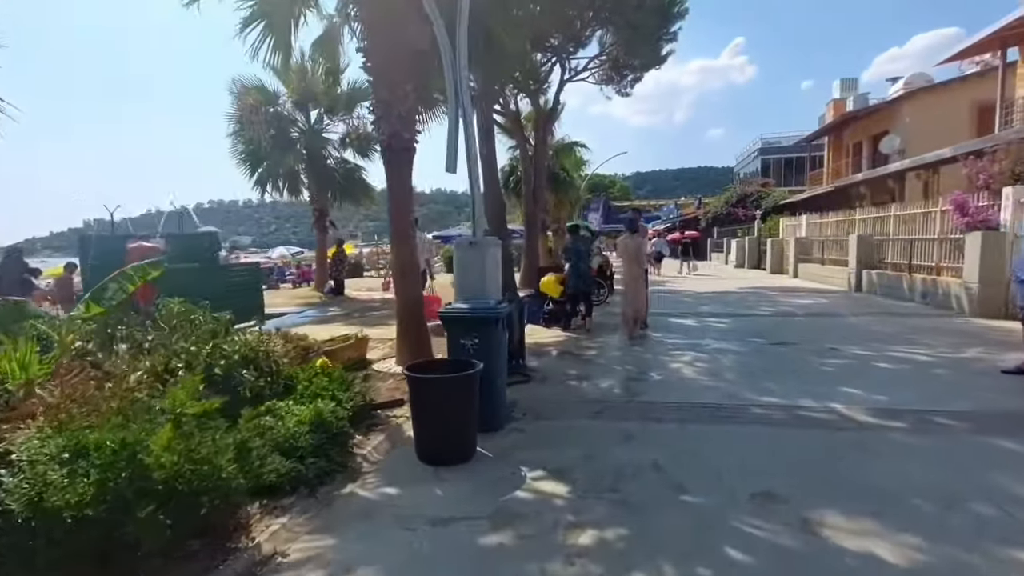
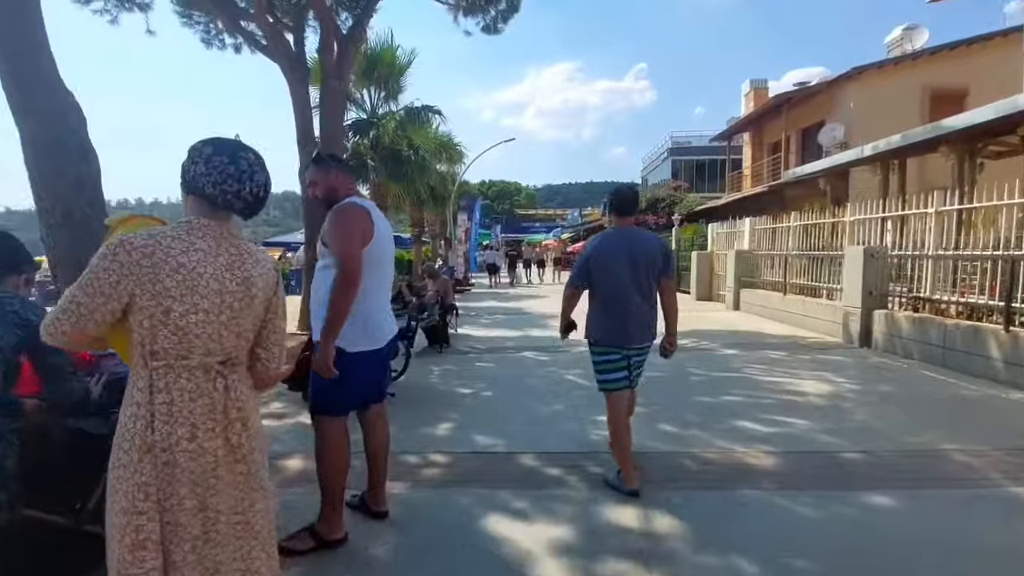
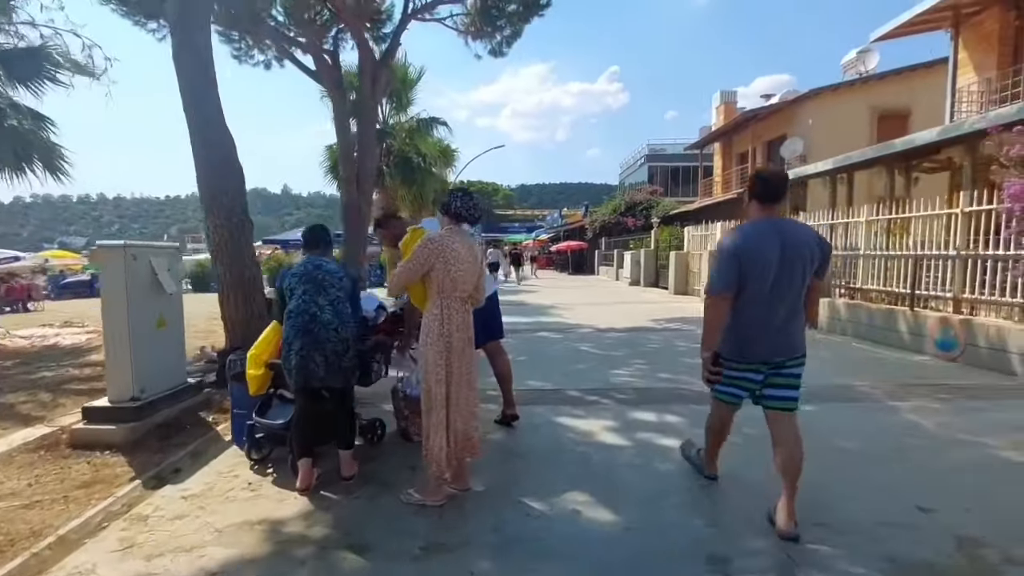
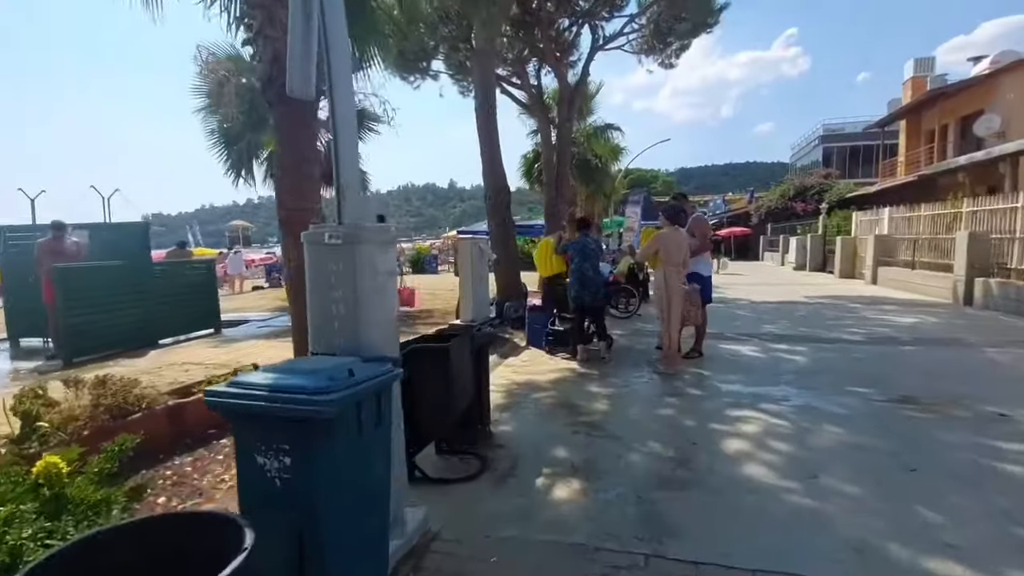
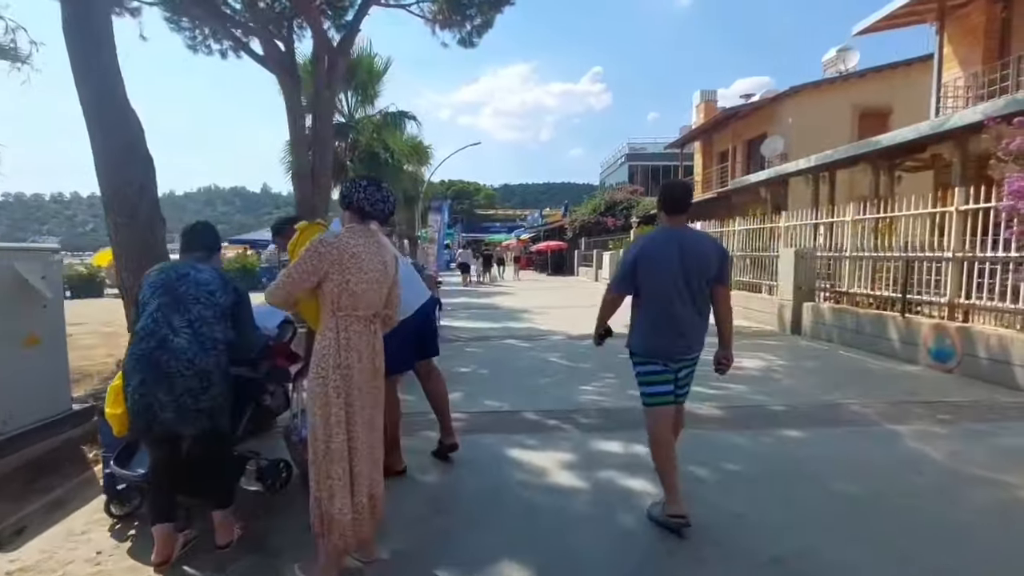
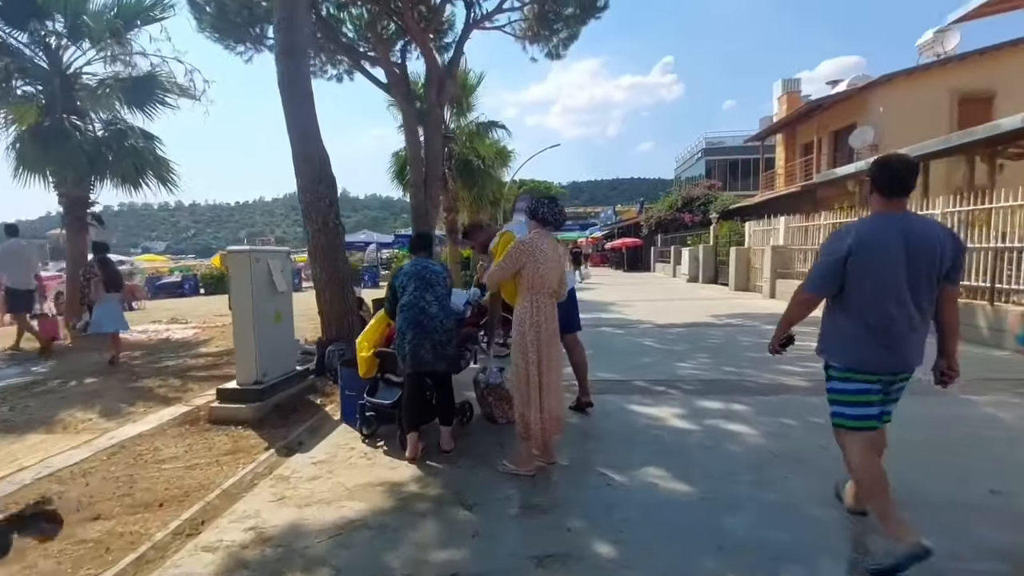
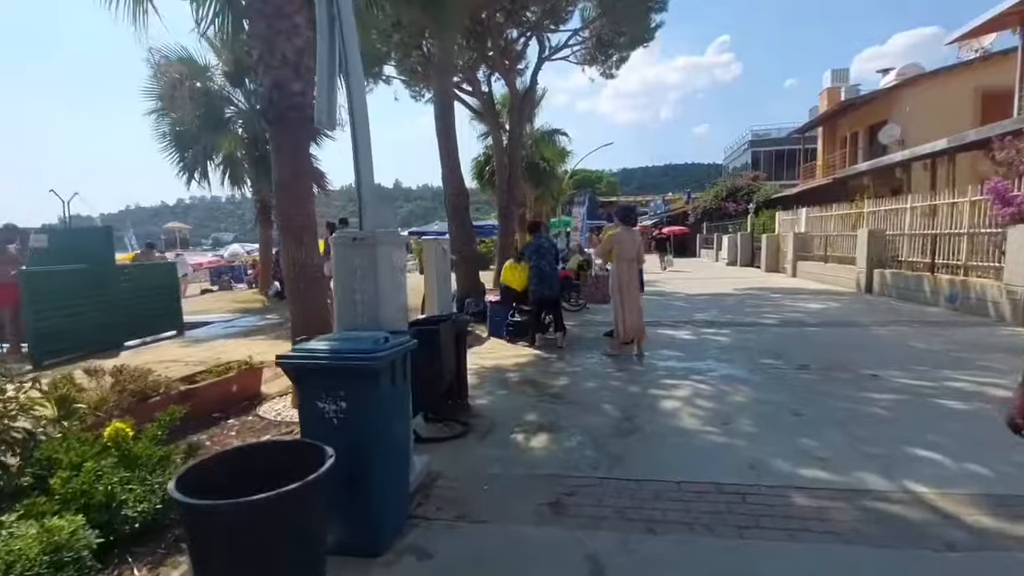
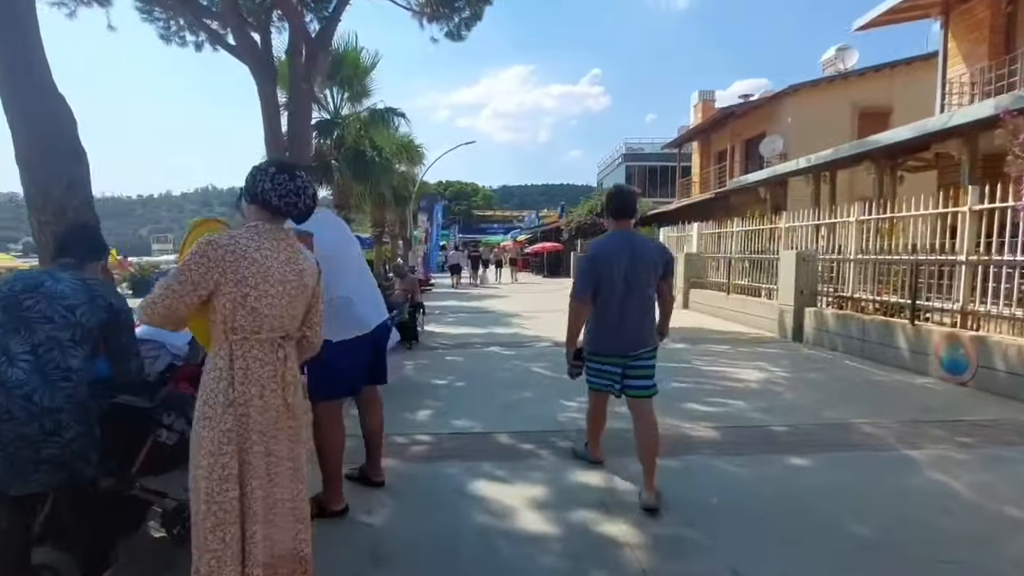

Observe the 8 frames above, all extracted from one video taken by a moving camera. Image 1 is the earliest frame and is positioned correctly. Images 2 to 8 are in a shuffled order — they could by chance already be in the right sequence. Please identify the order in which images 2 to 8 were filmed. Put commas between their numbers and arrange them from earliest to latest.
7, 4, 6, 3, 5, 8, 2
